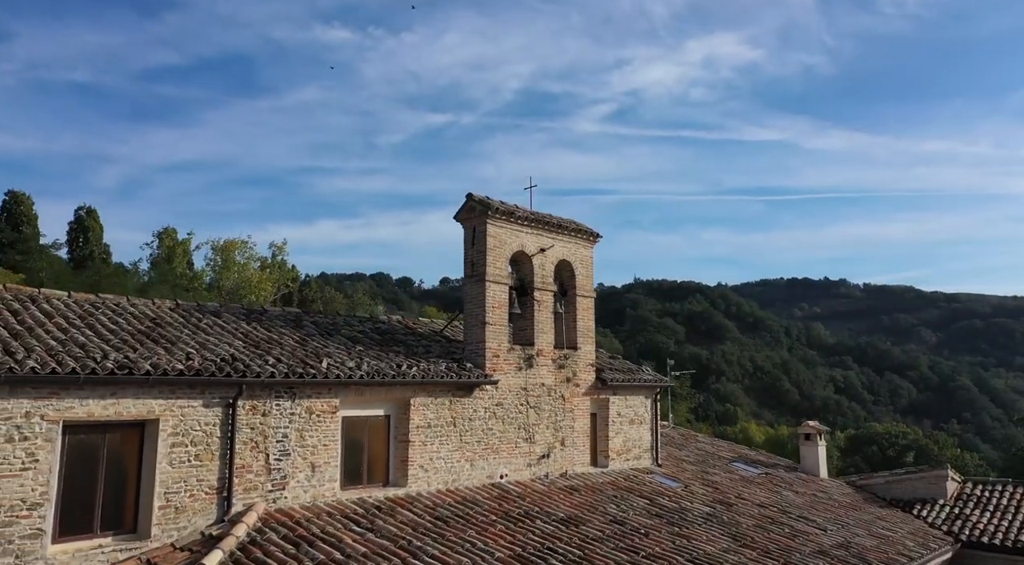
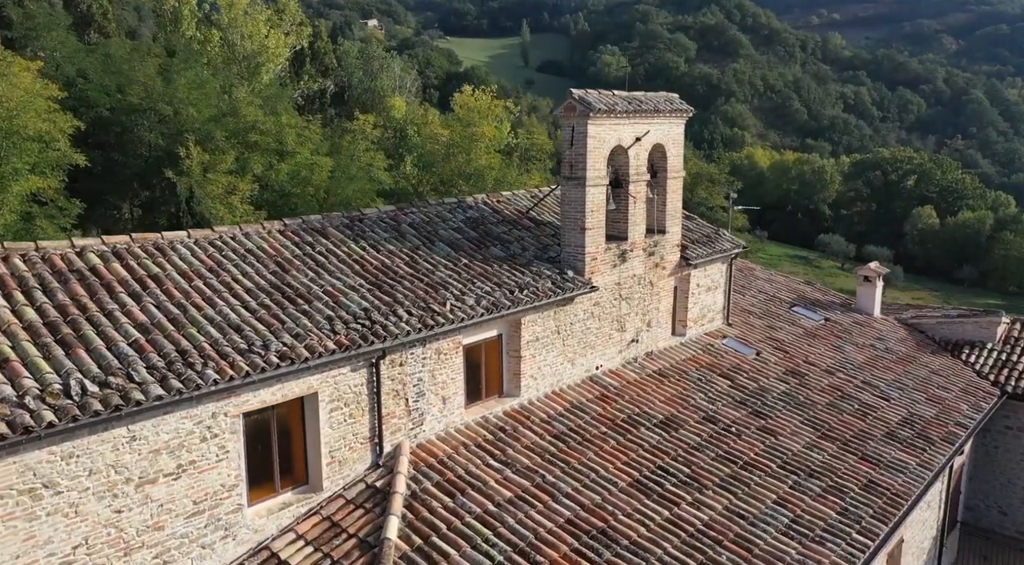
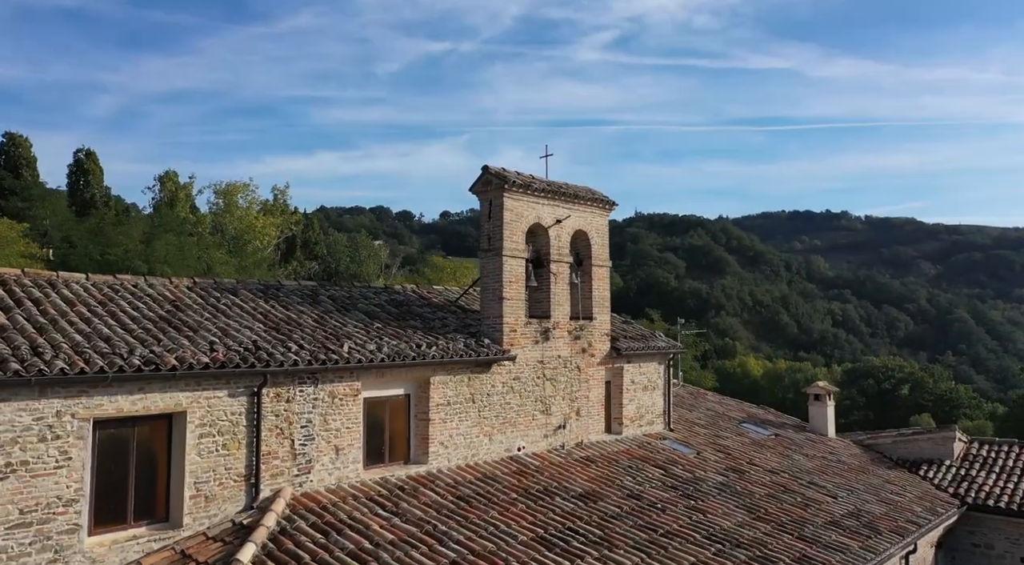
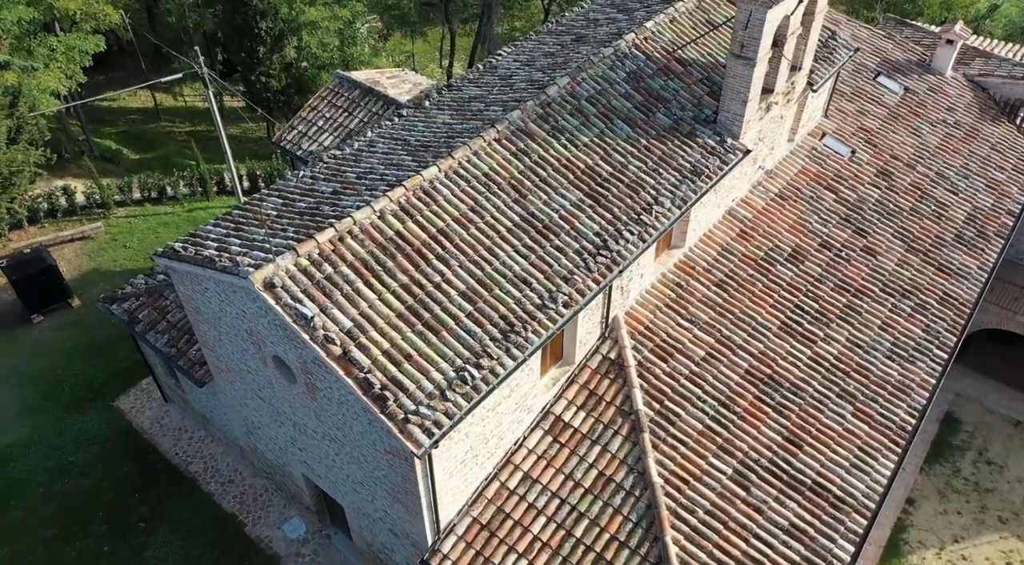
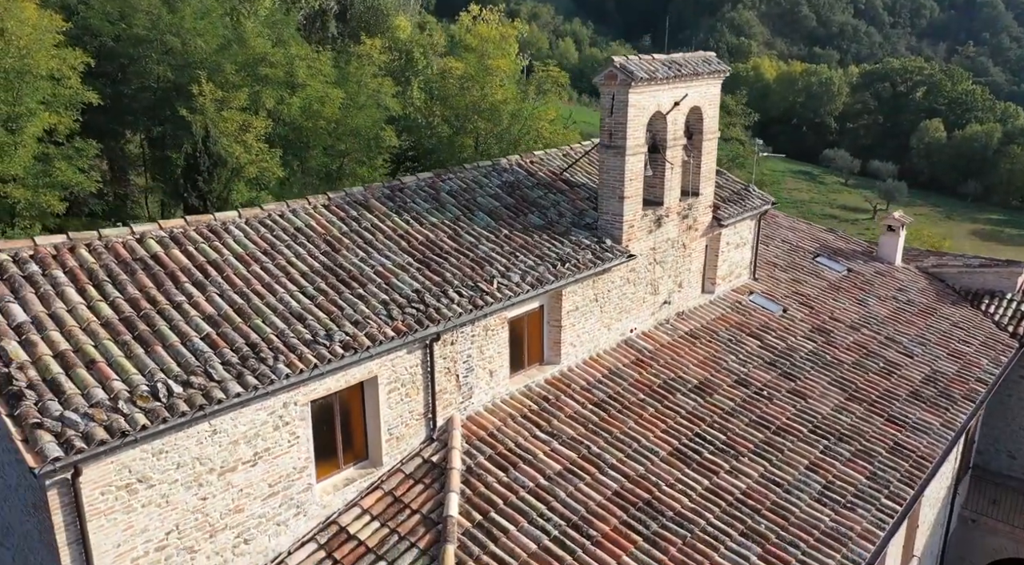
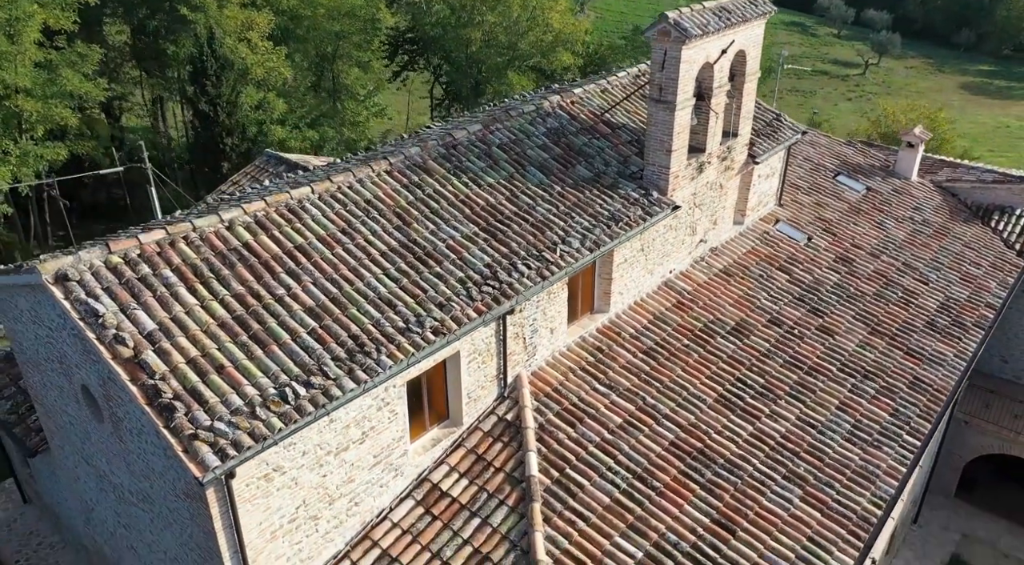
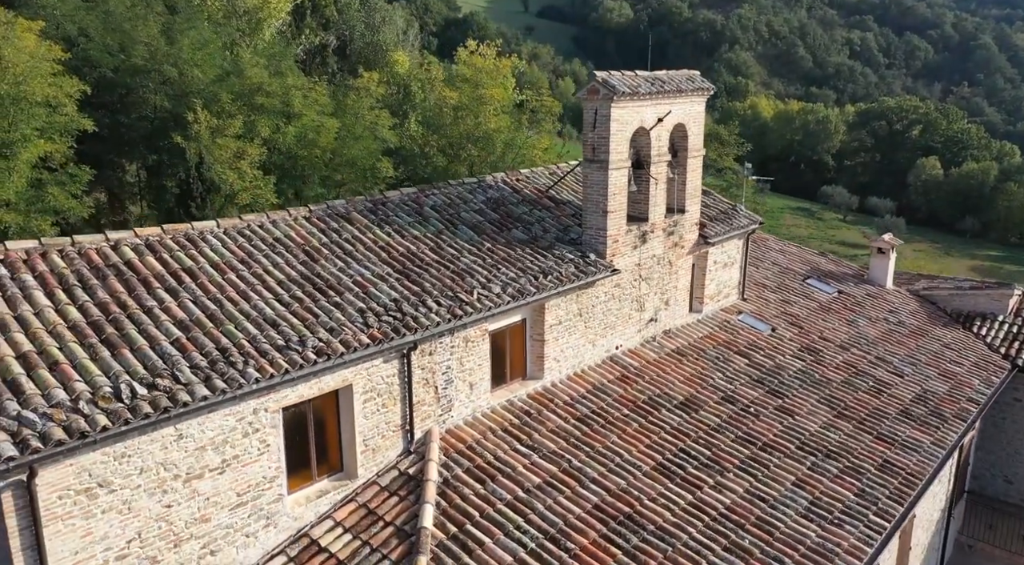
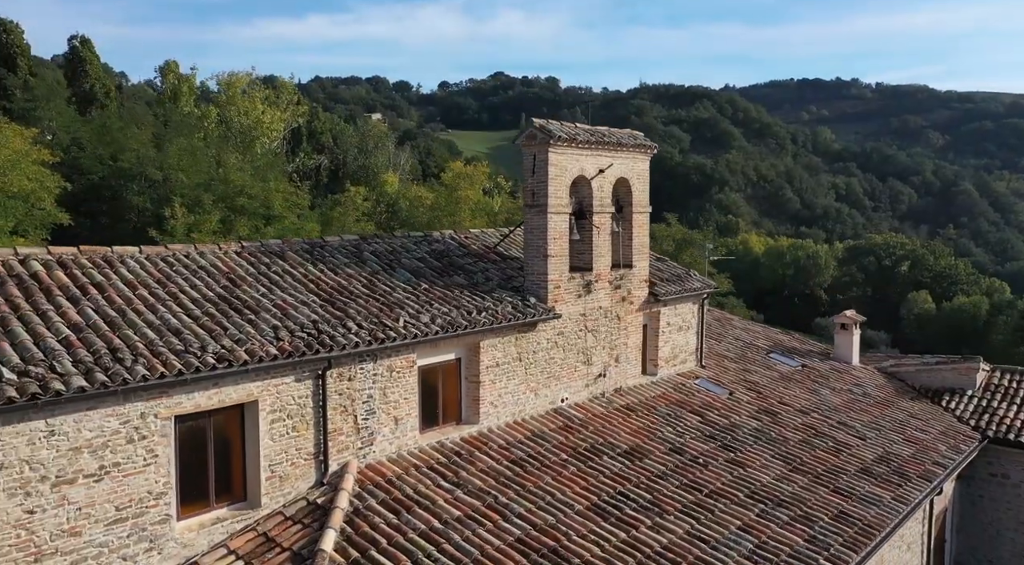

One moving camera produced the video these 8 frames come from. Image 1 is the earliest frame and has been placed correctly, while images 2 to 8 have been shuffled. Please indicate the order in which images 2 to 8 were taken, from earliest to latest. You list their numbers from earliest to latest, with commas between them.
3, 8, 2, 7, 5, 6, 4
